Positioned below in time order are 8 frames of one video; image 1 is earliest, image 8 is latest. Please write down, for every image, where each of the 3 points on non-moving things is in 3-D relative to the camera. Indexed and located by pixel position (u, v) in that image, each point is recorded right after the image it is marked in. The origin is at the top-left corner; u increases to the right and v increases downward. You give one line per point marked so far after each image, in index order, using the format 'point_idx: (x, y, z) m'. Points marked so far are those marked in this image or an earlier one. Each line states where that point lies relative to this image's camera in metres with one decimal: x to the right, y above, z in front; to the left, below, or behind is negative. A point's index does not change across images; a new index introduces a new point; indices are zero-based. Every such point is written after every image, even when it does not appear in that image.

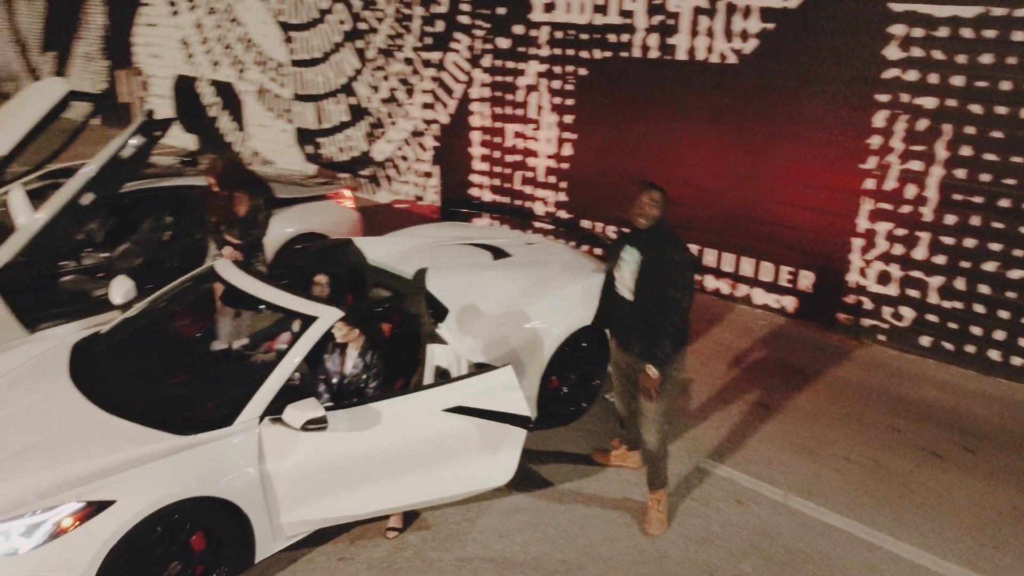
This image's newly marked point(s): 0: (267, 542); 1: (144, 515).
0: (-1.2, -1.2, +3.9) m
1: (-1.5, -0.9, +3.4) m
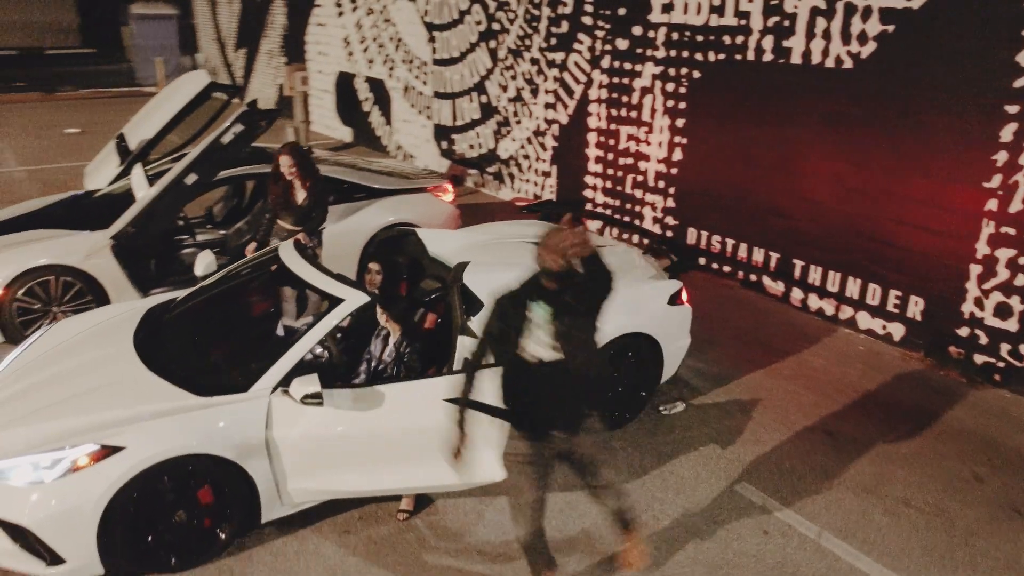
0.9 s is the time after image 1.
0: (-1.2, -1.1, +4.2) m
1: (-1.7, -0.8, +3.8) m
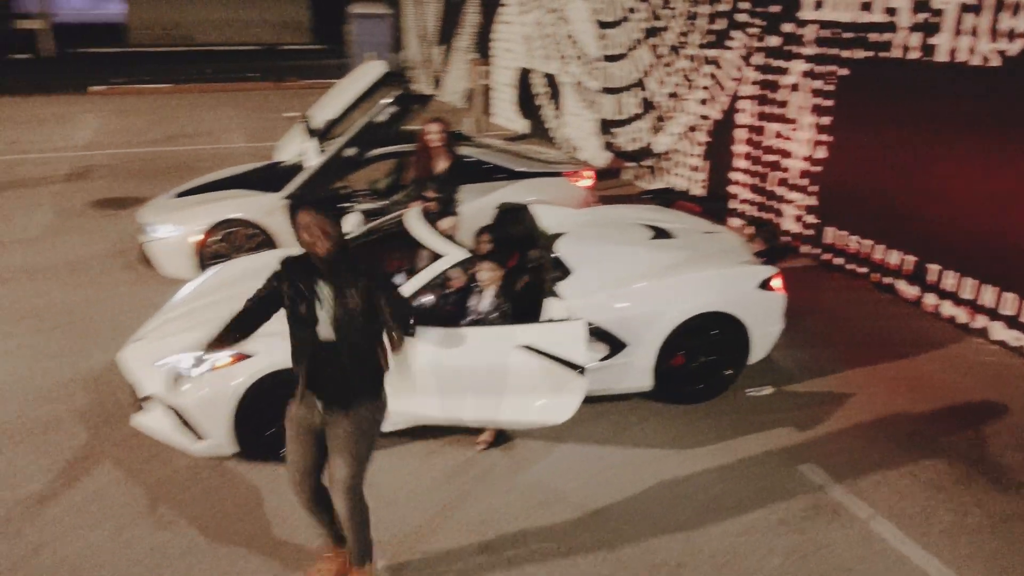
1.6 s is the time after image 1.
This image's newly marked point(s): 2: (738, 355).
0: (-0.8, -0.8, +4.9) m
1: (-1.4, -0.5, +4.7) m
2: (+1.6, -0.5, +5.6) m
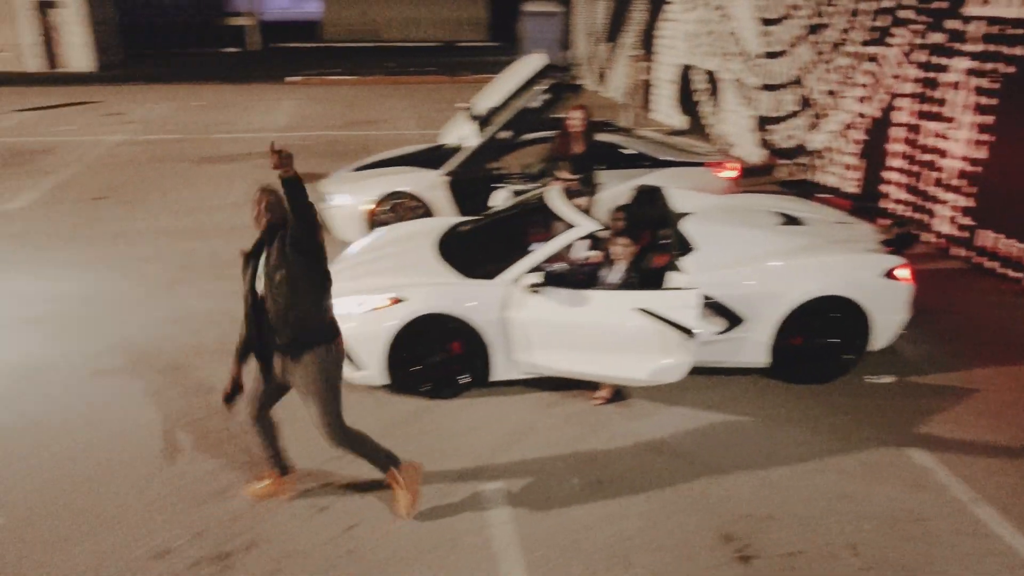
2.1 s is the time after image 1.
0: (-0.1, -0.6, +5.6) m
1: (-0.6, -0.2, +5.4) m
2: (+2.4, -0.4, +5.8) m
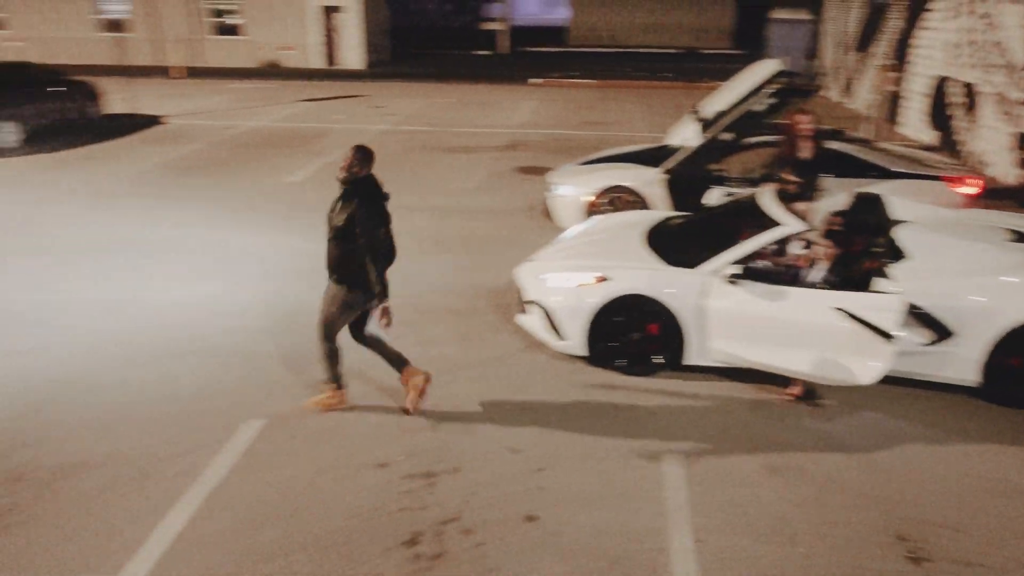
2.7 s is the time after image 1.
0: (+1.3, -0.5, +5.8) m
1: (+0.8, 0.0, +5.8) m
2: (+3.8, -0.6, +5.4) m
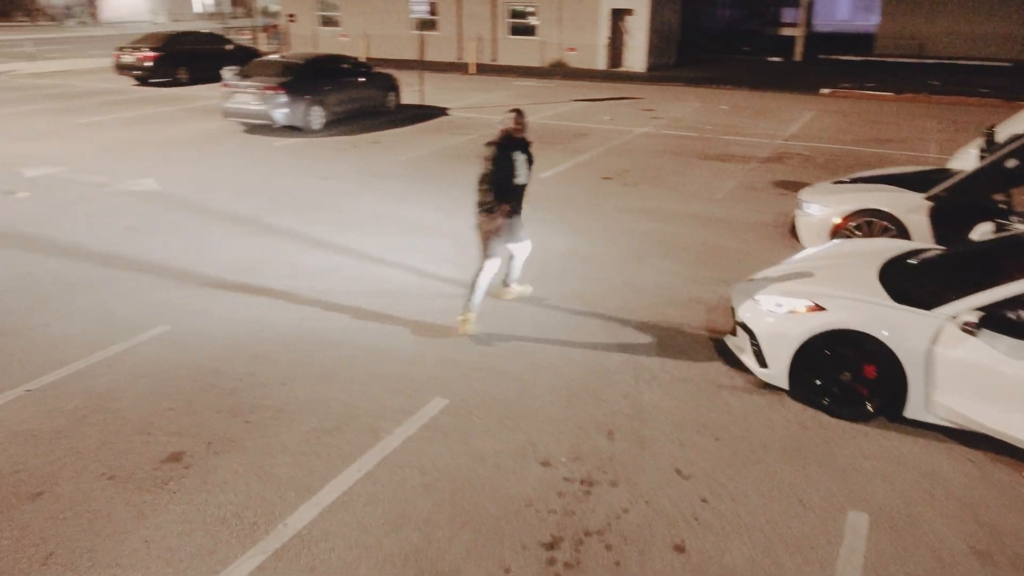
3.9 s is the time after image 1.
0: (+2.6, -0.7, +5.1) m
1: (+2.1, -0.3, +5.3) m
2: (+4.7, -1.1, +3.9) m
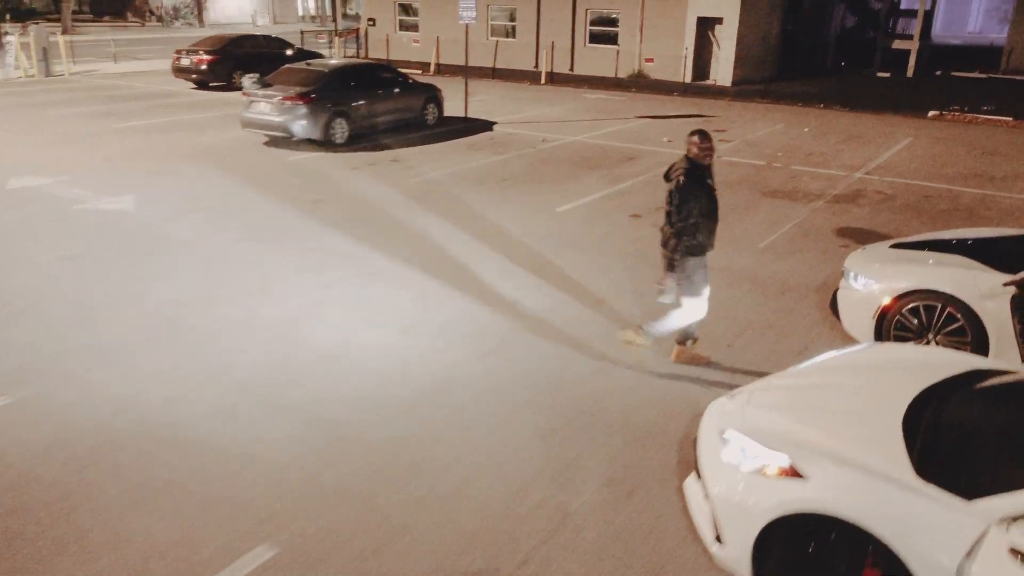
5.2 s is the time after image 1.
0: (+1.7, -1.5, +3.3) m
1: (+1.3, -0.9, +3.5) m
2: (+3.7, -1.9, +1.8) m
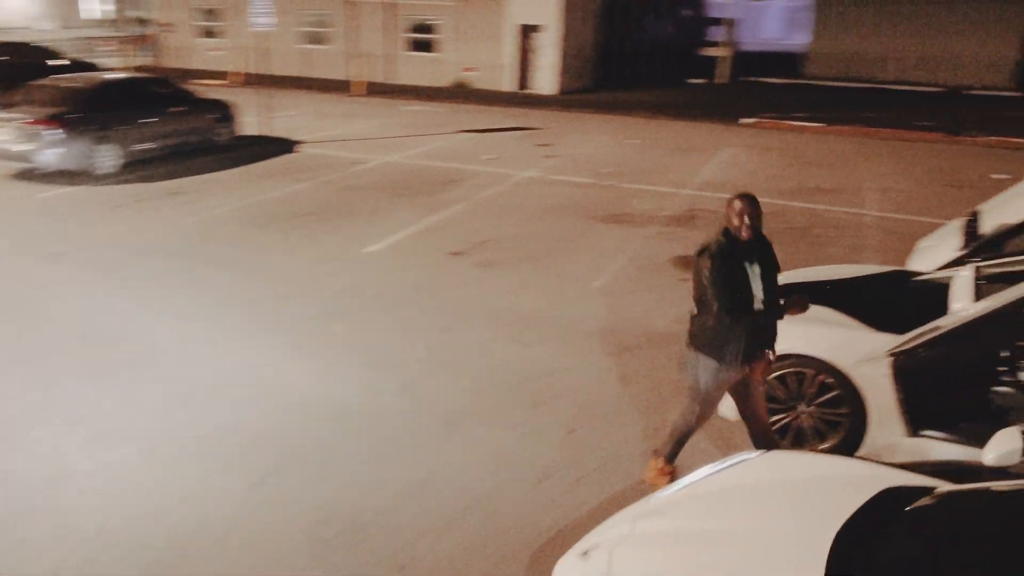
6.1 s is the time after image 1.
0: (+1.1, -1.9, +2.1) m
1: (+0.6, -1.4, +2.2) m
2: (+3.3, -2.2, +1.0) m
